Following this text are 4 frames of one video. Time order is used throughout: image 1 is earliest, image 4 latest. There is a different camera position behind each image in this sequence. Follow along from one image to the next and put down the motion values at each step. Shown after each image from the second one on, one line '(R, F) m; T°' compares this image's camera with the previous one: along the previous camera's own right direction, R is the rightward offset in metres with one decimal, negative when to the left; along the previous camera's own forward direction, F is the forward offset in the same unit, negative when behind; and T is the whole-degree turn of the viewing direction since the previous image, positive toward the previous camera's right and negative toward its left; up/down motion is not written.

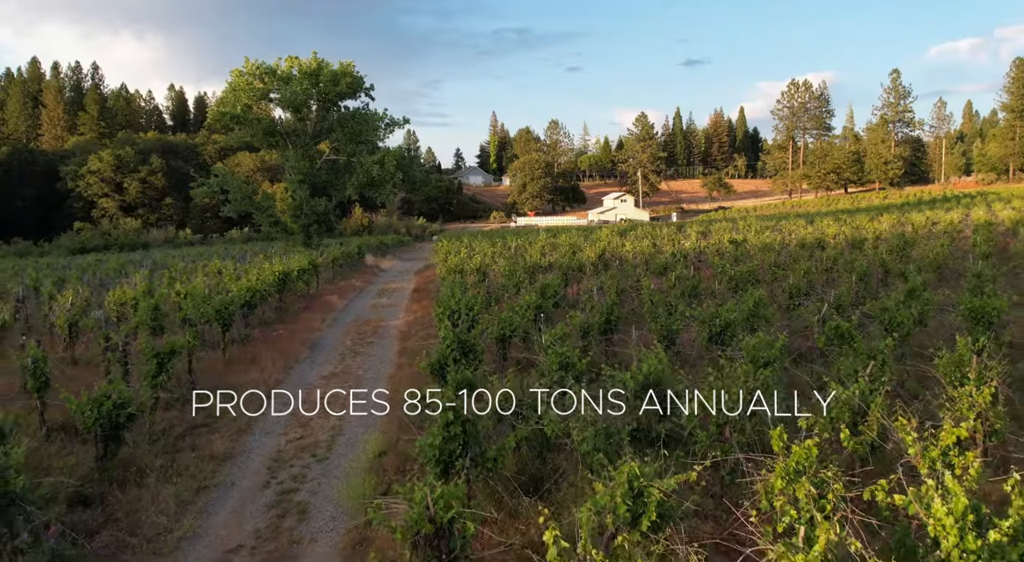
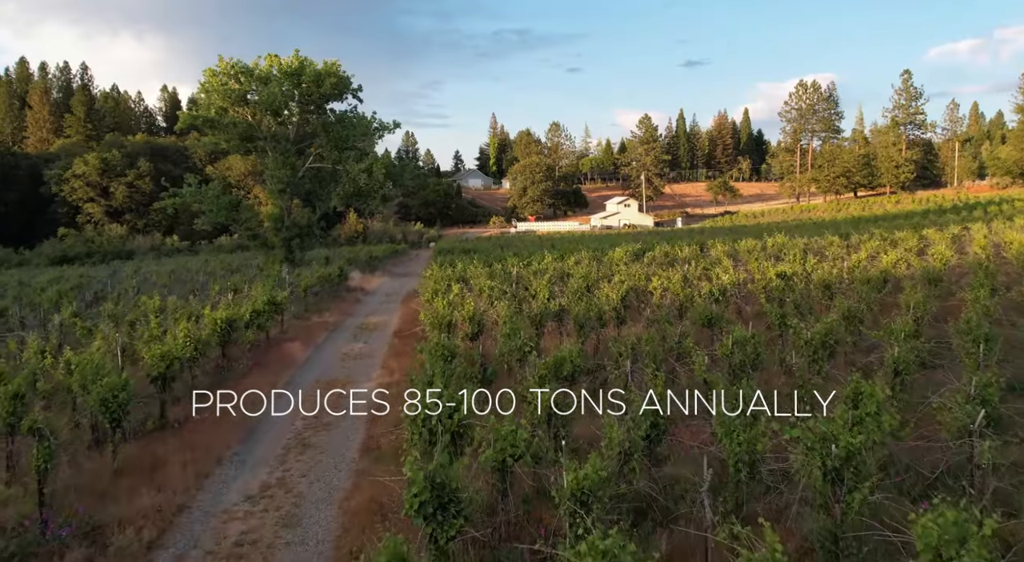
(0.0, +2.7) m; 0°
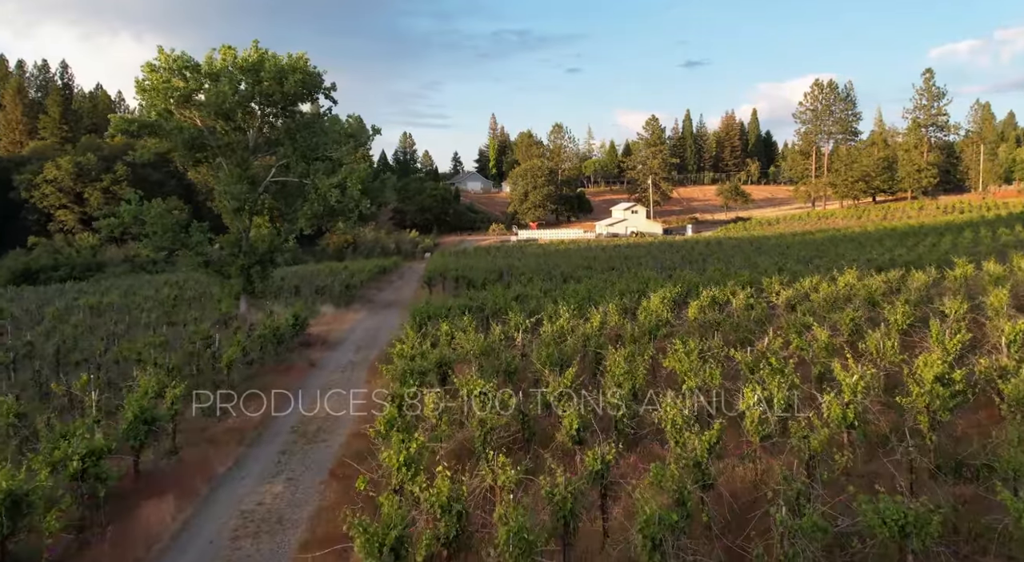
(-0.1, +4.8) m; 0°
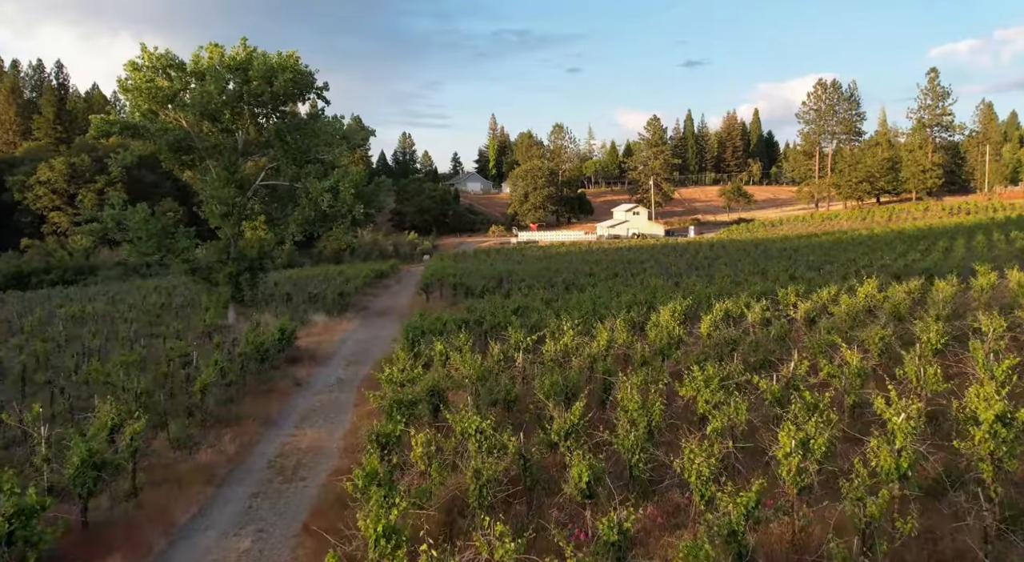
(0.0, +1.0) m; 0°
